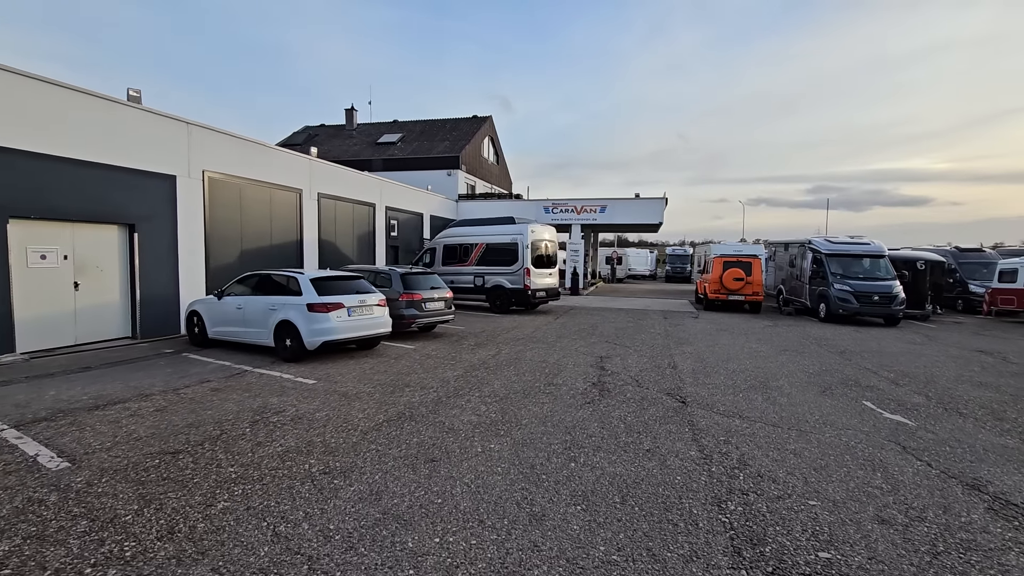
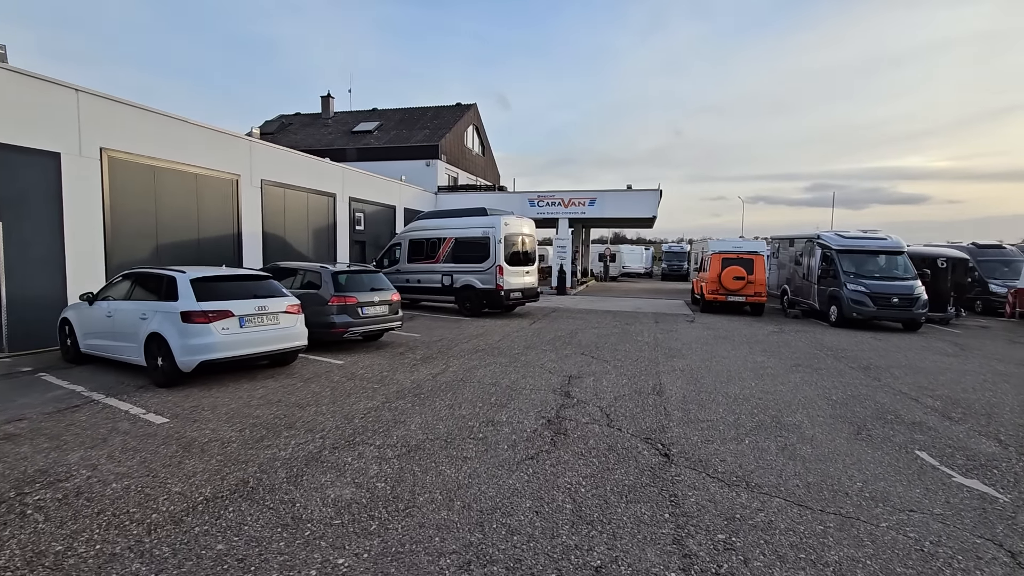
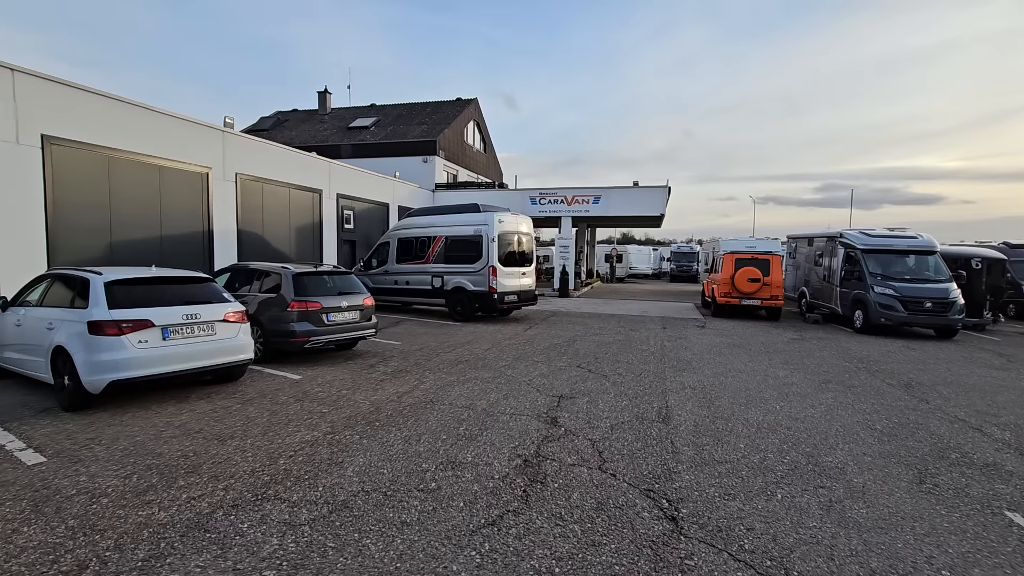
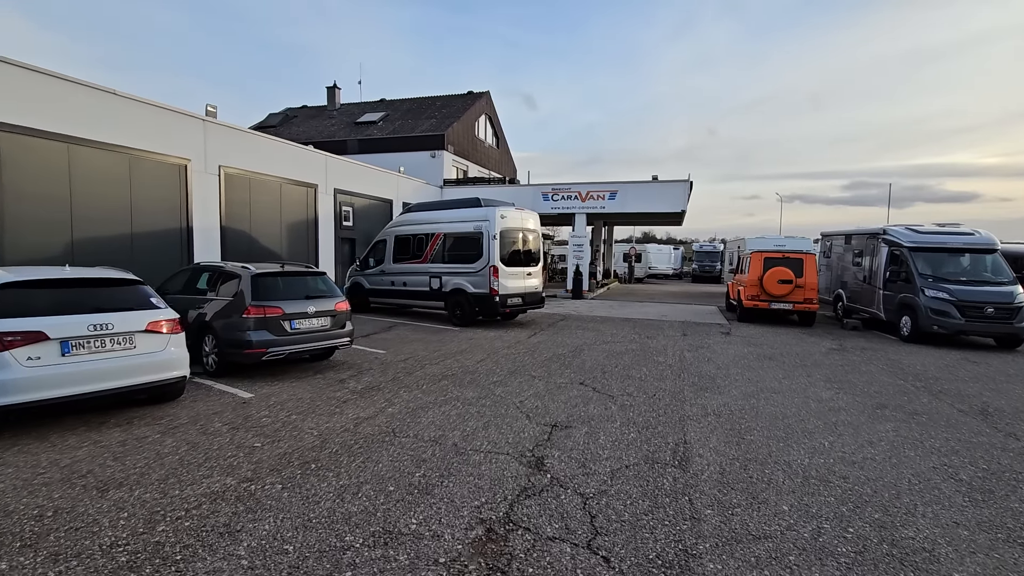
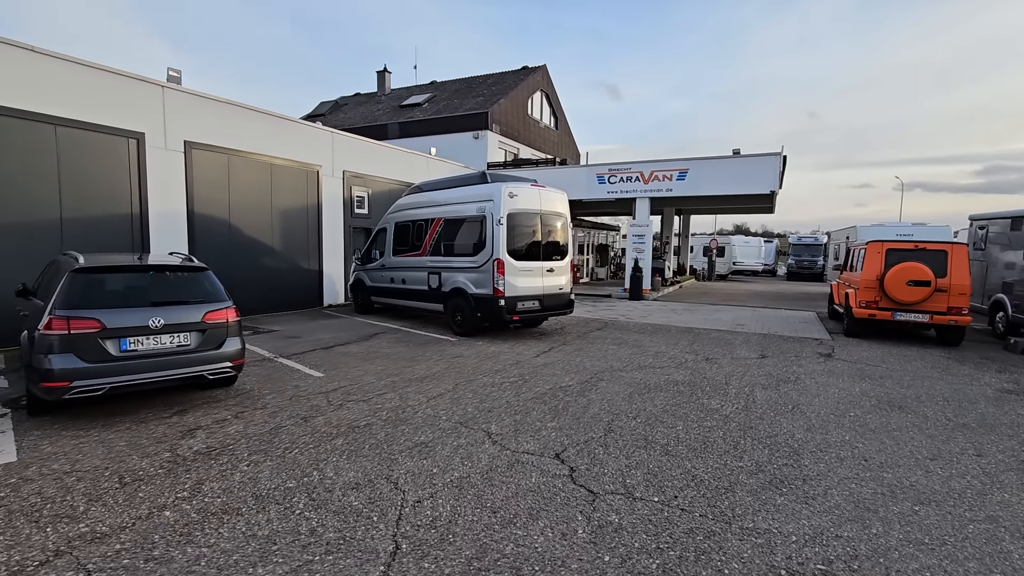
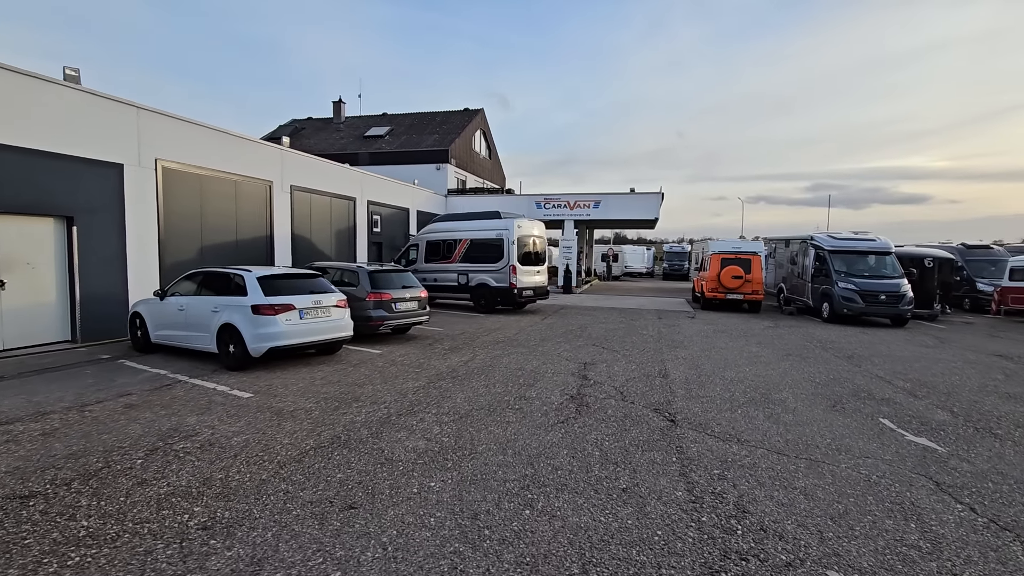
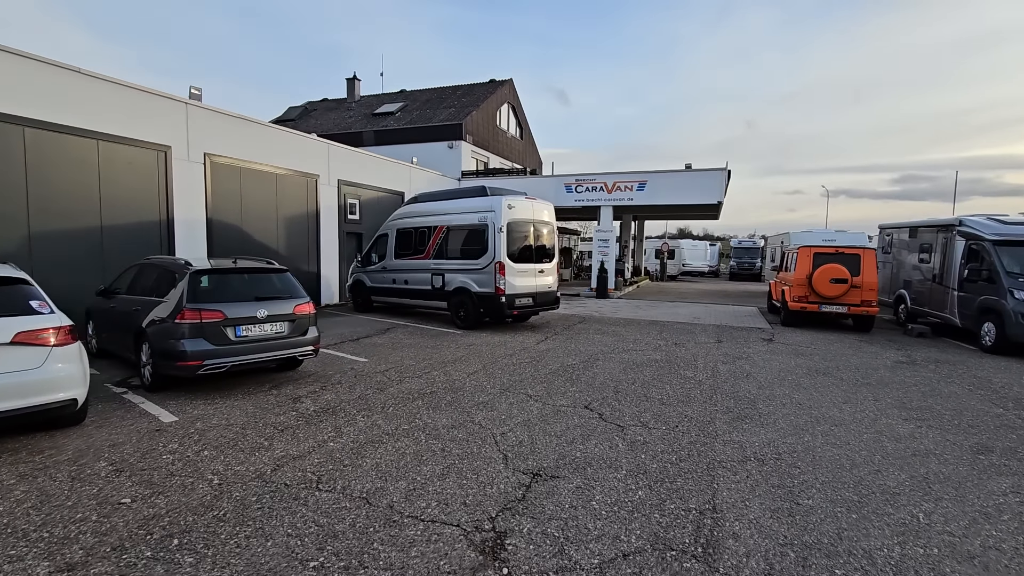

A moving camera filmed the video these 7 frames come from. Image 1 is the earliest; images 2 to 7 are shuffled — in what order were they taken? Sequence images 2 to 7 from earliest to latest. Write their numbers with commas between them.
6, 2, 3, 4, 7, 5
